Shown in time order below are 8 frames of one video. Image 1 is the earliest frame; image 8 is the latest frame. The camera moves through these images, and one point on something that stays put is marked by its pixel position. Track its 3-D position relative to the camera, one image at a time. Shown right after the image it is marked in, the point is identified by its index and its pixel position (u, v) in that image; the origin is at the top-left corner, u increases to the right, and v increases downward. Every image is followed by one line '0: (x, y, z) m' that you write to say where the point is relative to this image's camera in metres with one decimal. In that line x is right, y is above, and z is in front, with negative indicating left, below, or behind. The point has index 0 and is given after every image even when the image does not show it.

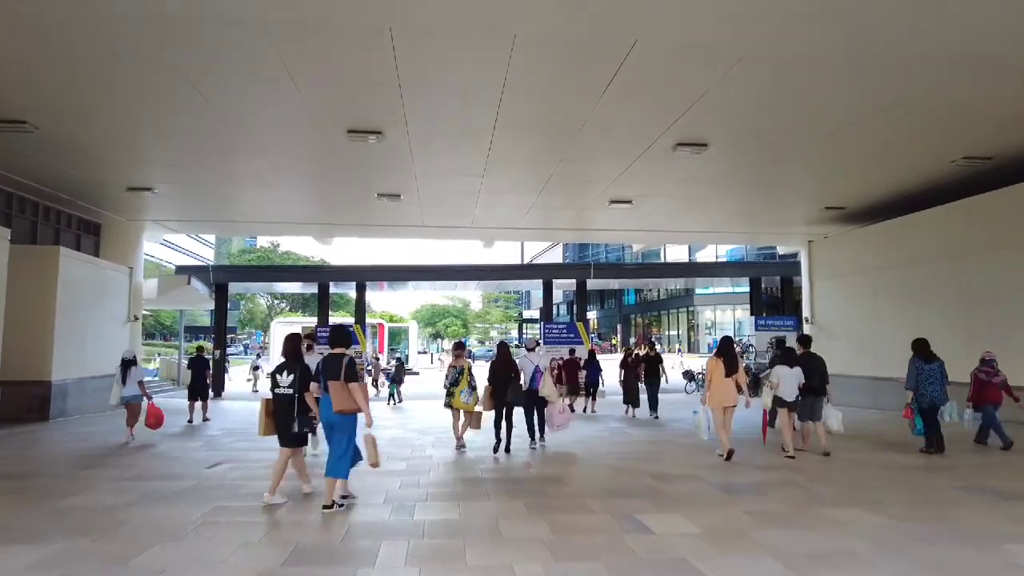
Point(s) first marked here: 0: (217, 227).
0: (-7.3, +1.5, +16.6) m
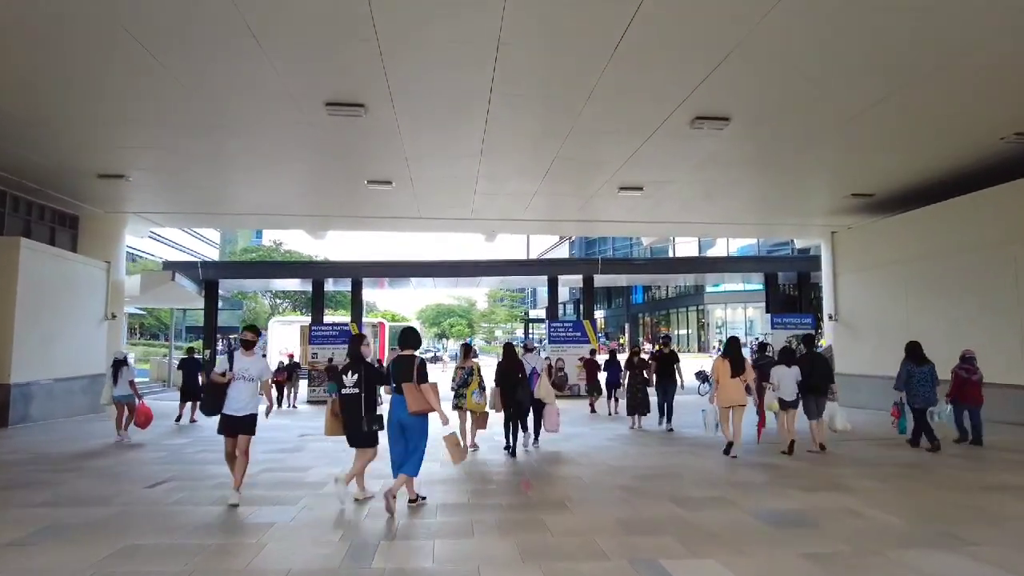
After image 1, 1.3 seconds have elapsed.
0: (-7.3, +1.6, +15.7) m
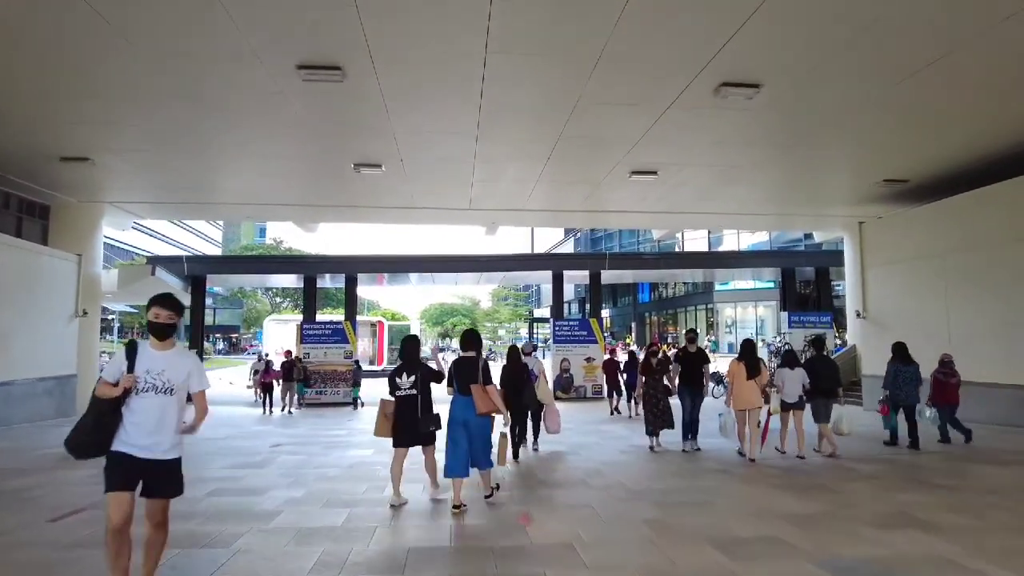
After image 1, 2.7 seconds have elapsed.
0: (-7.2, +1.7, +14.8) m
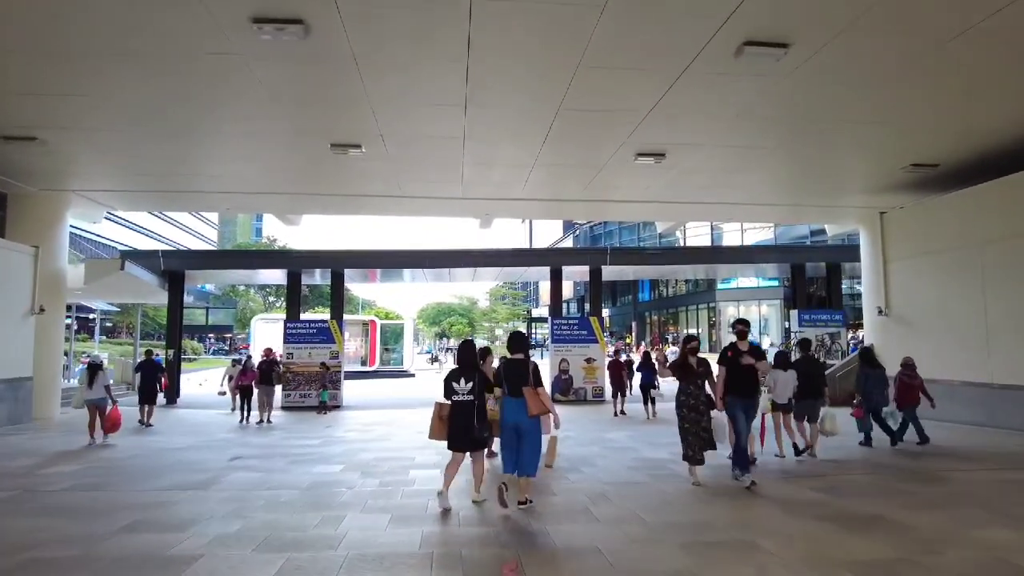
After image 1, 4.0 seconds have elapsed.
0: (-7.3, +1.8, +13.8) m
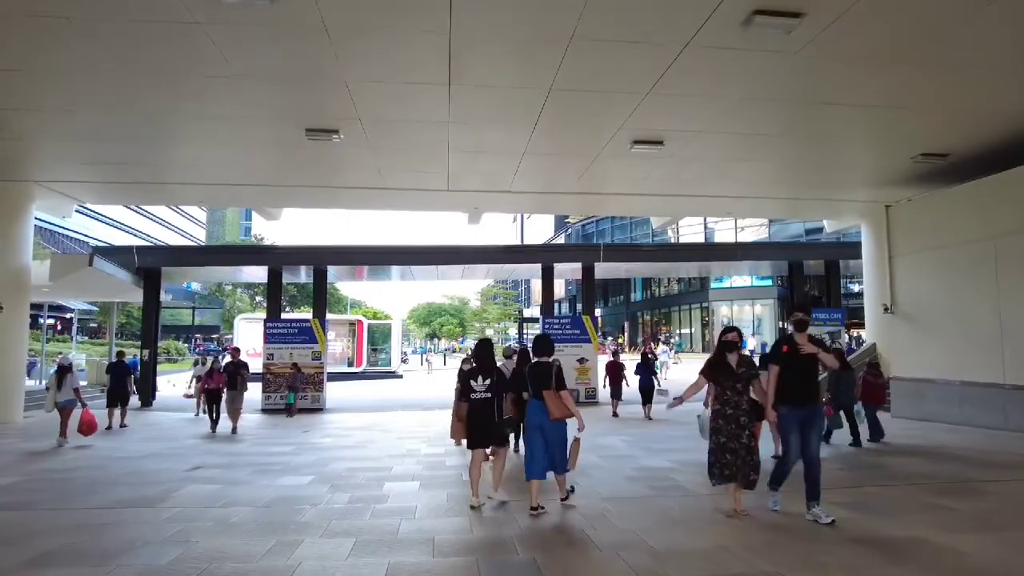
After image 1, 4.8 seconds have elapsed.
0: (-7.5, +1.9, +13.2) m
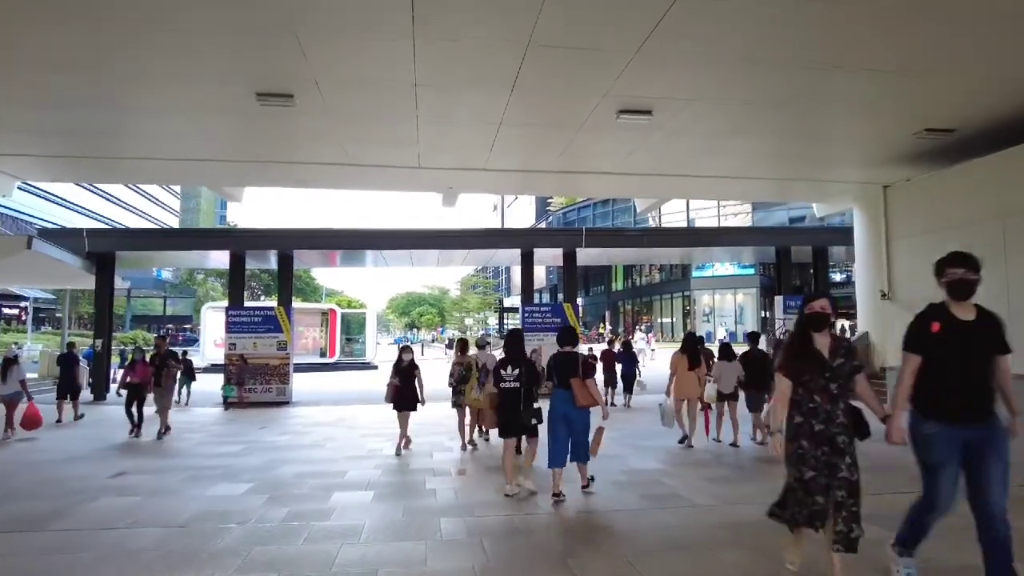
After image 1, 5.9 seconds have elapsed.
0: (-7.9, +2.1, +12.2) m
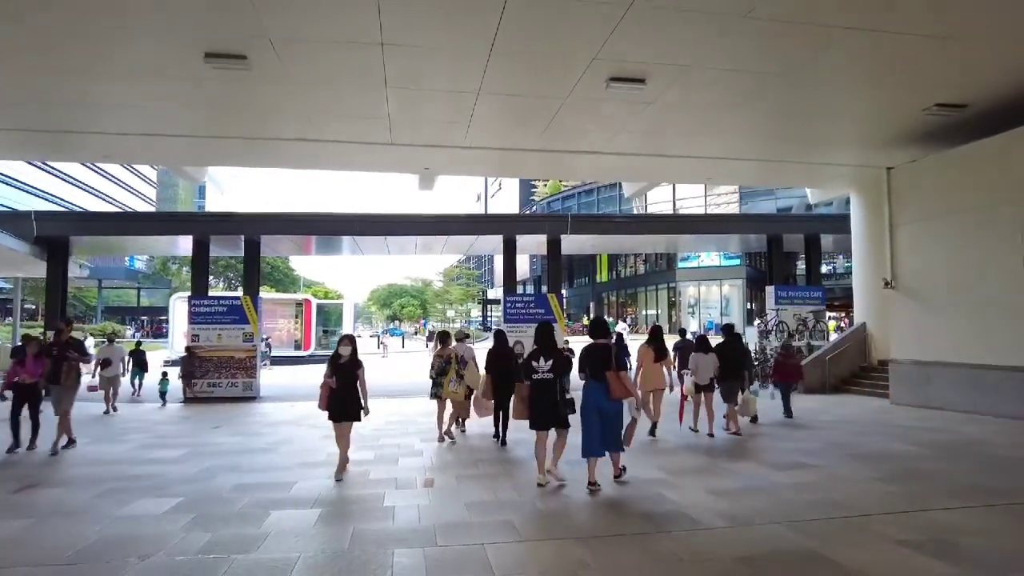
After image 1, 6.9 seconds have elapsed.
0: (-8.3, +2.4, +11.2) m
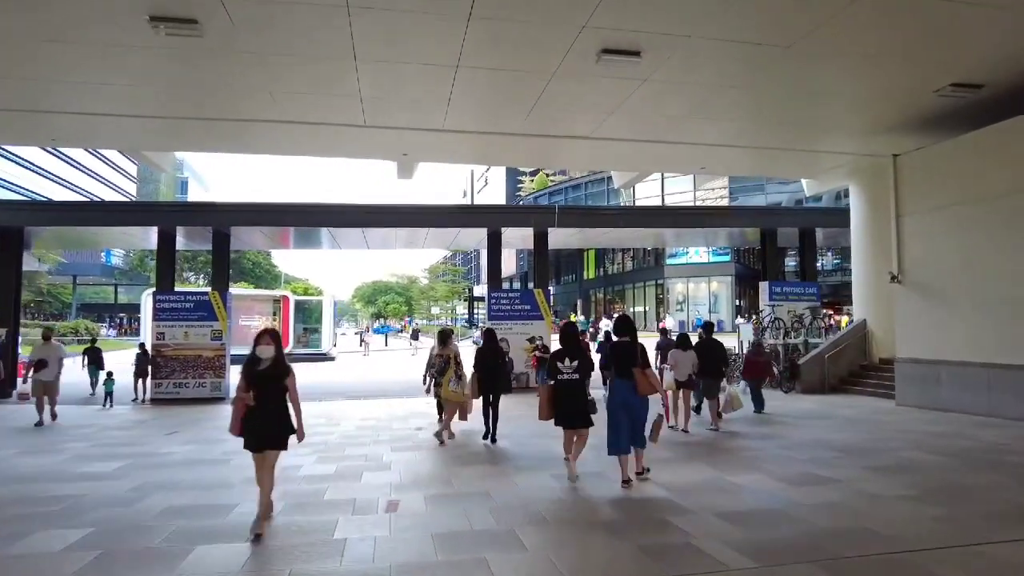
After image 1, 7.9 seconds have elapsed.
0: (-8.5, +2.4, +10.3) m
